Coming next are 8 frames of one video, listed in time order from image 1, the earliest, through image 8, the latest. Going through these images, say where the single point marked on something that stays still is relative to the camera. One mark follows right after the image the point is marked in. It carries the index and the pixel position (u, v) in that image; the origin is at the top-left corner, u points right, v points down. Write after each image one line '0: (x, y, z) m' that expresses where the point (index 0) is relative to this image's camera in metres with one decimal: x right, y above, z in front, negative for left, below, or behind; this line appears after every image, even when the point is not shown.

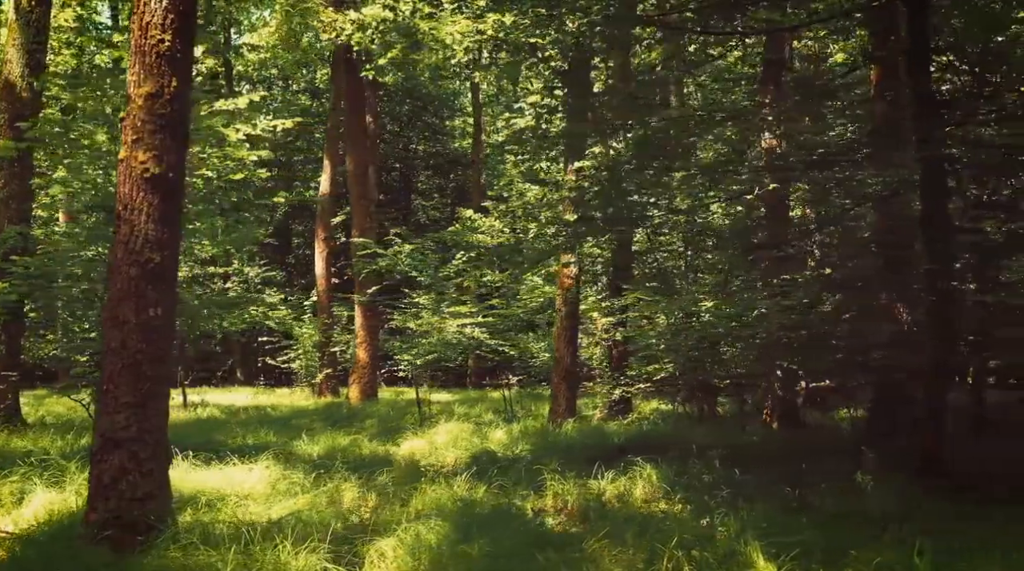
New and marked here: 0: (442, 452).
0: (-0.9, -2.2, +18.2) m
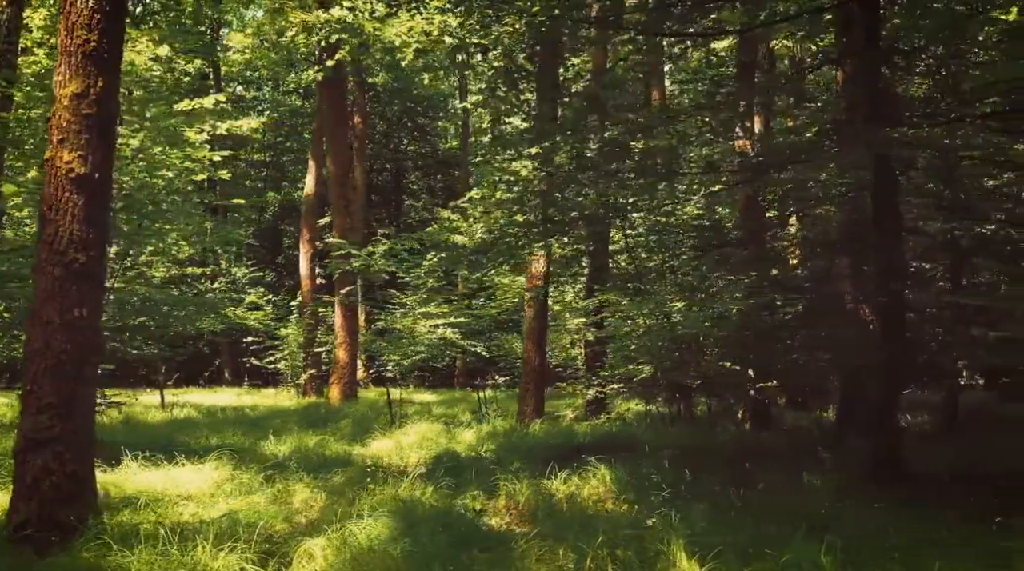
0: (-1.3, -2.2, +18.2) m
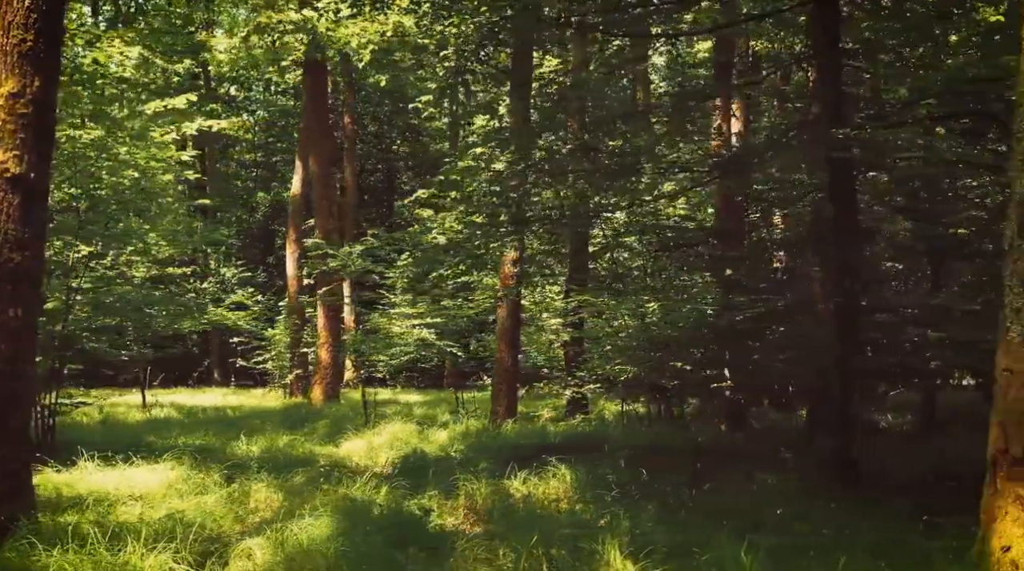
0: (-1.8, -2.2, +18.2) m
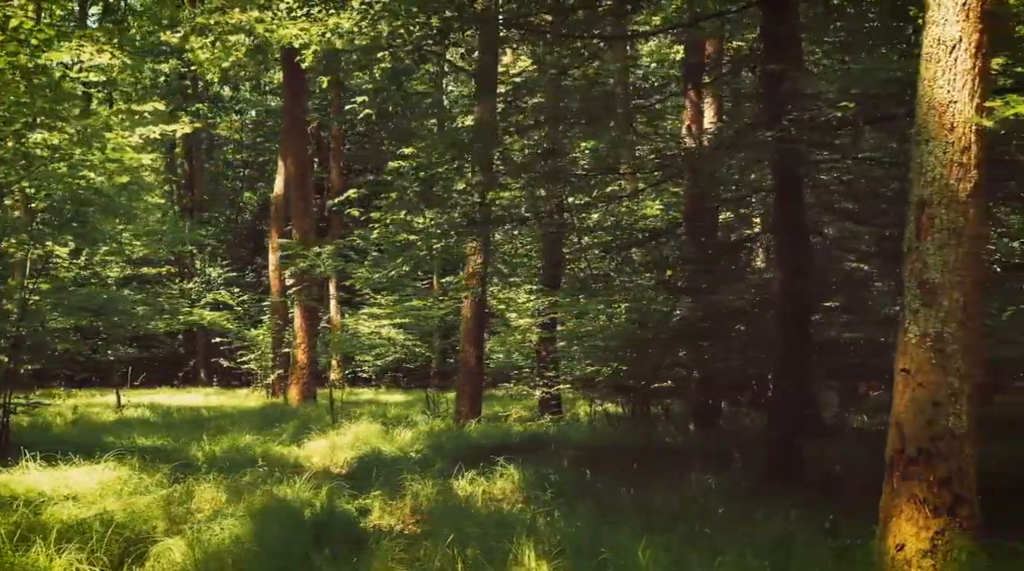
0: (-2.3, -2.2, +18.2) m
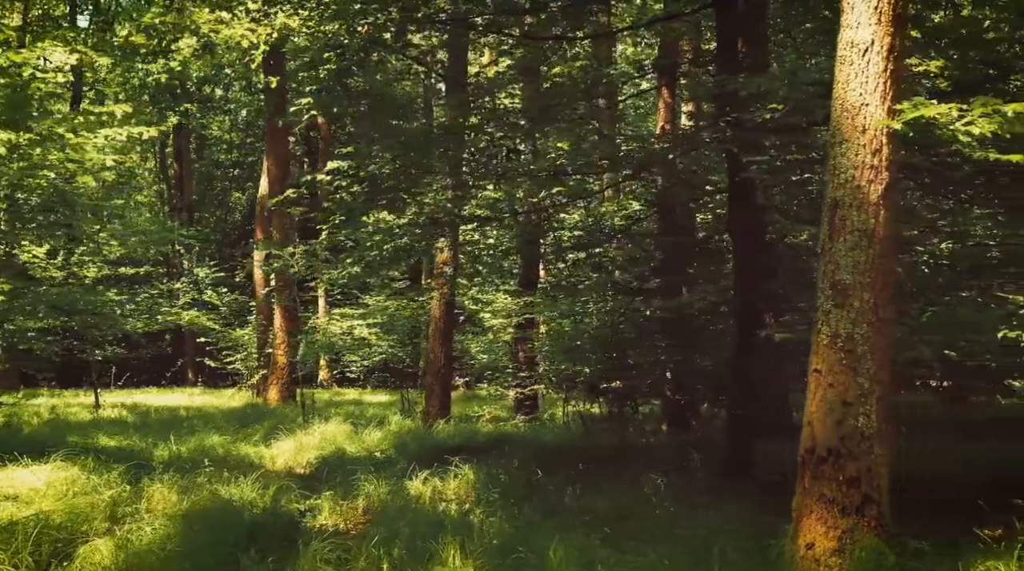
0: (-2.8, -2.2, +18.2) m
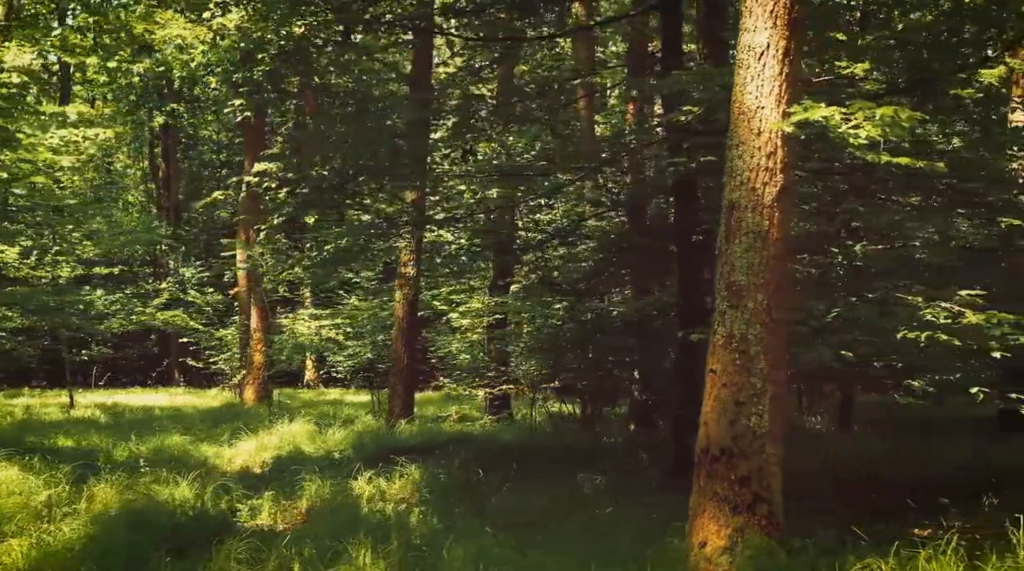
0: (-3.3, -2.2, +18.2) m
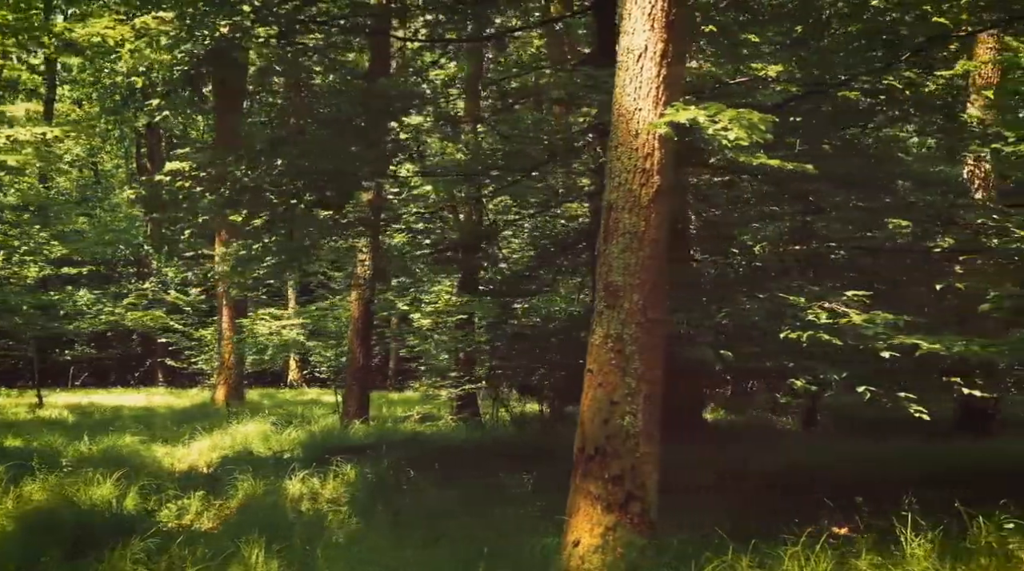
0: (-4.0, -2.2, +18.2) m
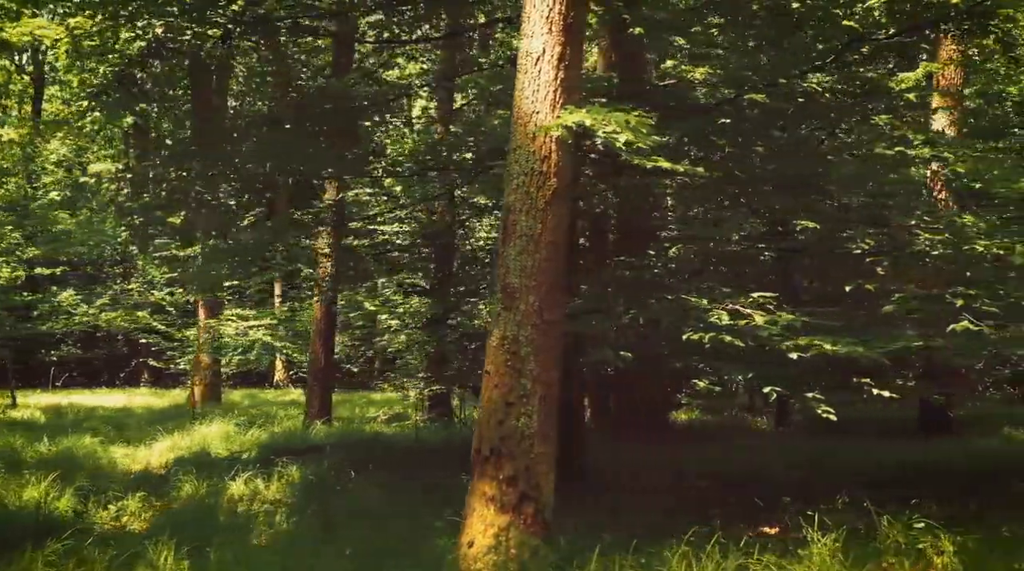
0: (-4.6, -2.2, +18.1) m
